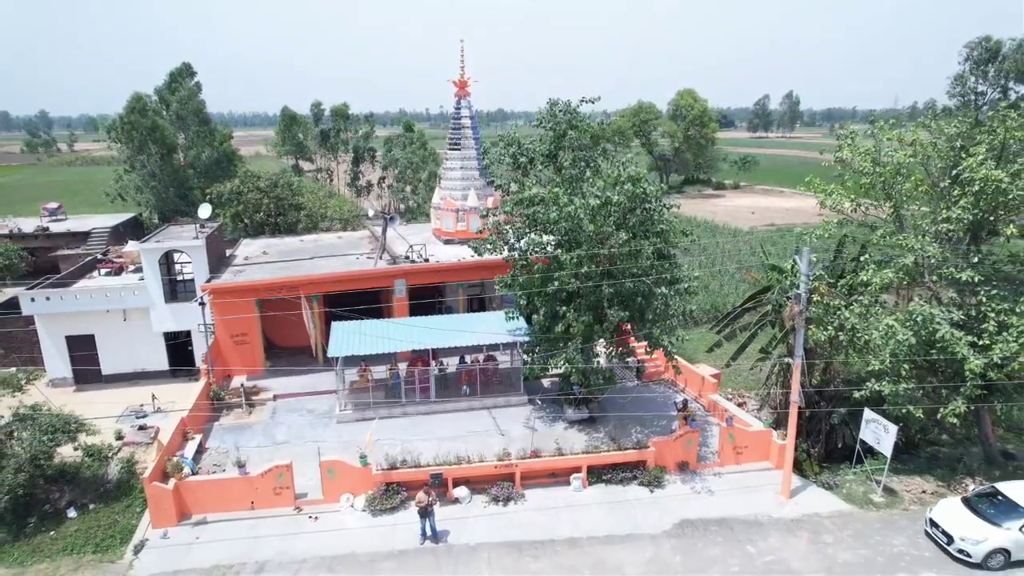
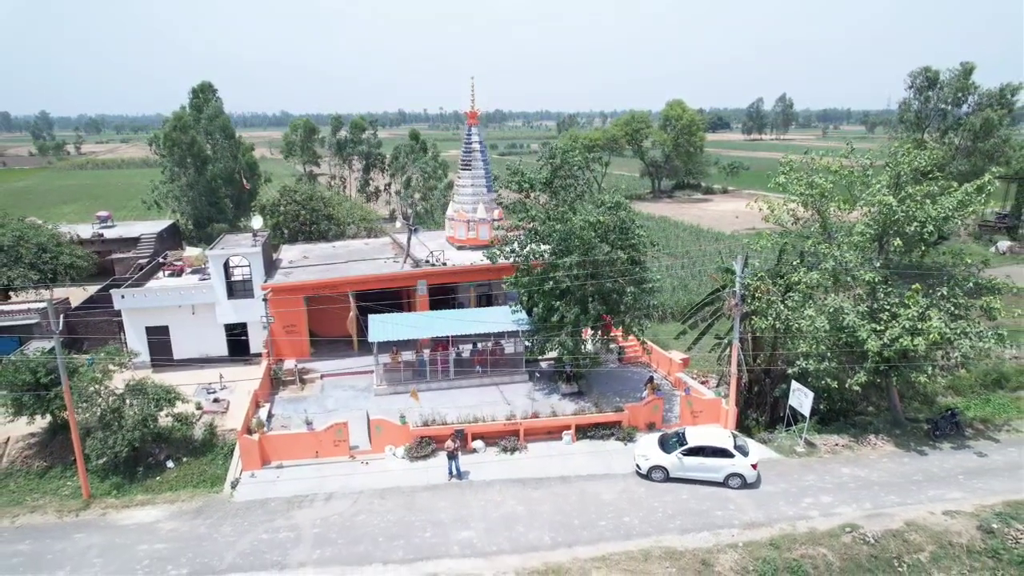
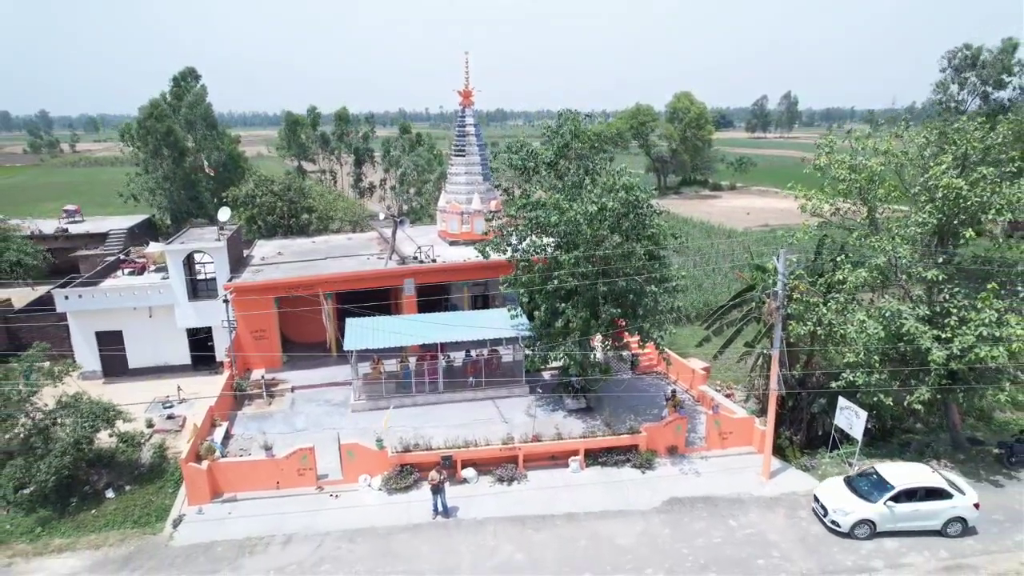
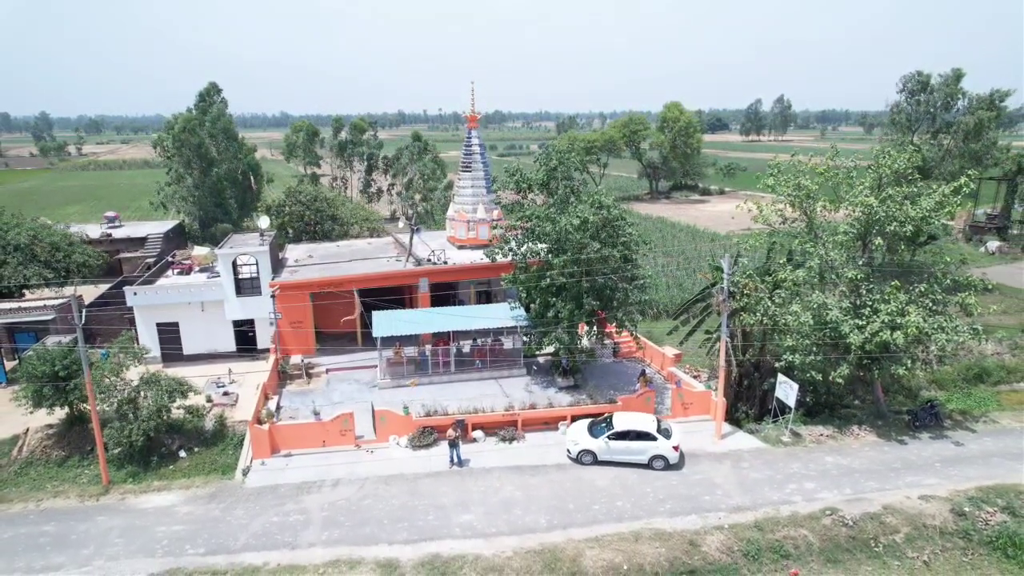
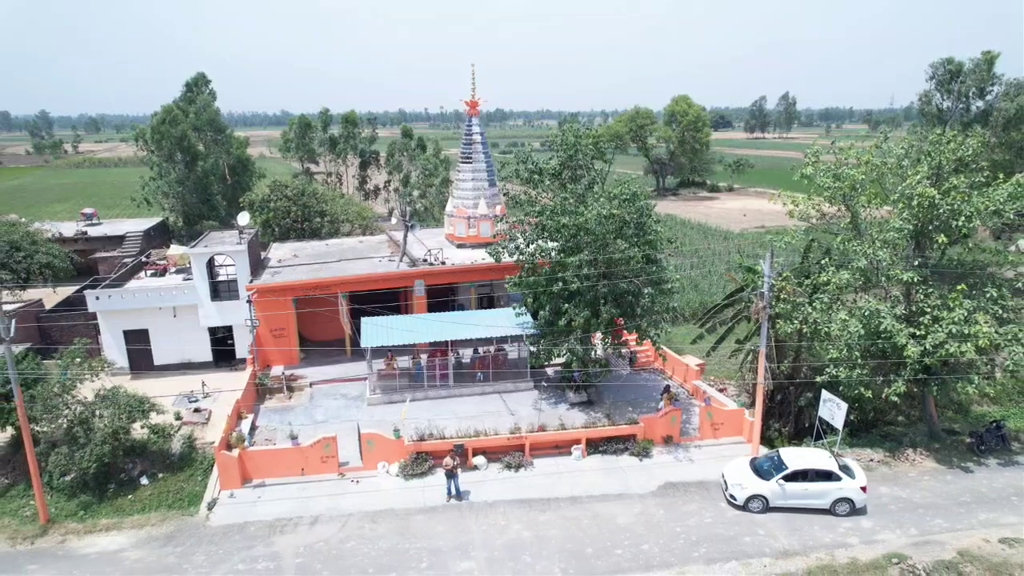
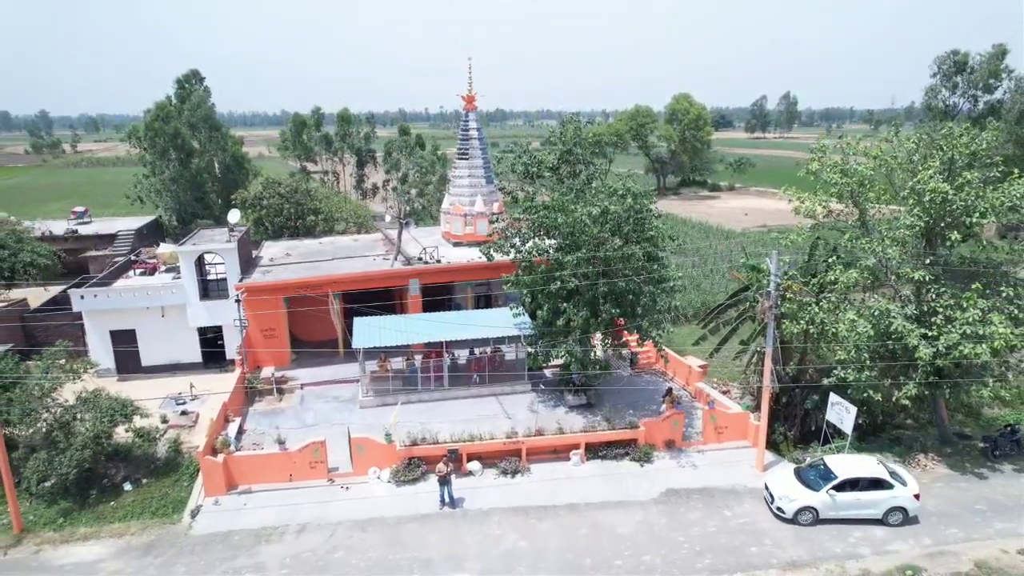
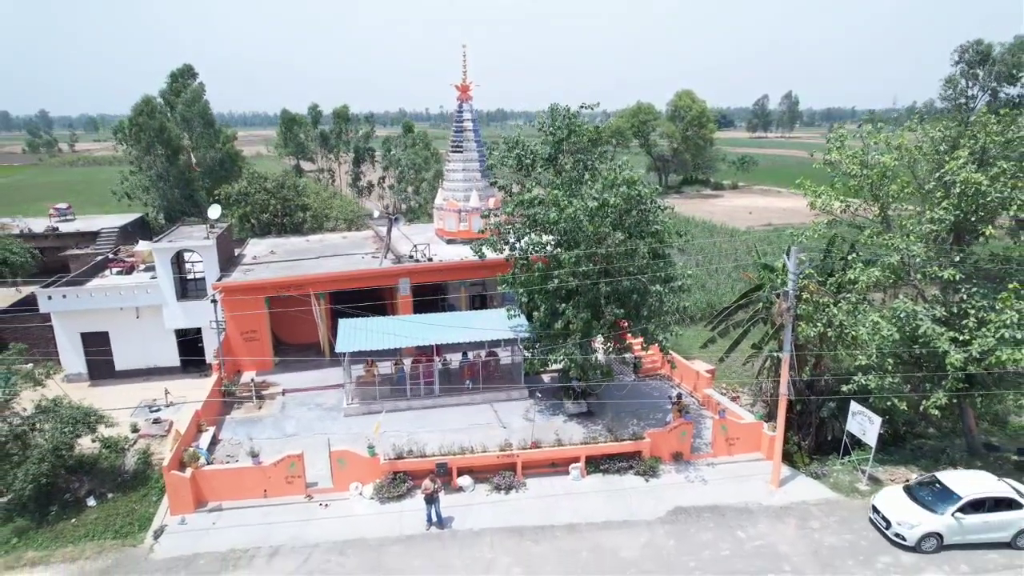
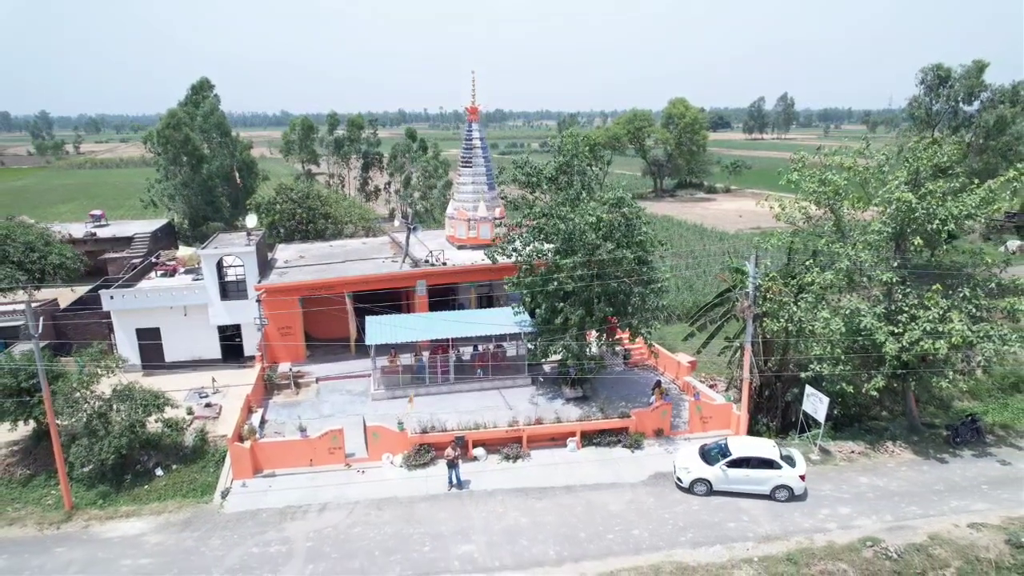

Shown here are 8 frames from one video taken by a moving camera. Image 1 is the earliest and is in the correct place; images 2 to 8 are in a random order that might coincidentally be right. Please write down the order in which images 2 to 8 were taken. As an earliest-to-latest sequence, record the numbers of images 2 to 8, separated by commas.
7, 3, 6, 5, 8, 2, 4
